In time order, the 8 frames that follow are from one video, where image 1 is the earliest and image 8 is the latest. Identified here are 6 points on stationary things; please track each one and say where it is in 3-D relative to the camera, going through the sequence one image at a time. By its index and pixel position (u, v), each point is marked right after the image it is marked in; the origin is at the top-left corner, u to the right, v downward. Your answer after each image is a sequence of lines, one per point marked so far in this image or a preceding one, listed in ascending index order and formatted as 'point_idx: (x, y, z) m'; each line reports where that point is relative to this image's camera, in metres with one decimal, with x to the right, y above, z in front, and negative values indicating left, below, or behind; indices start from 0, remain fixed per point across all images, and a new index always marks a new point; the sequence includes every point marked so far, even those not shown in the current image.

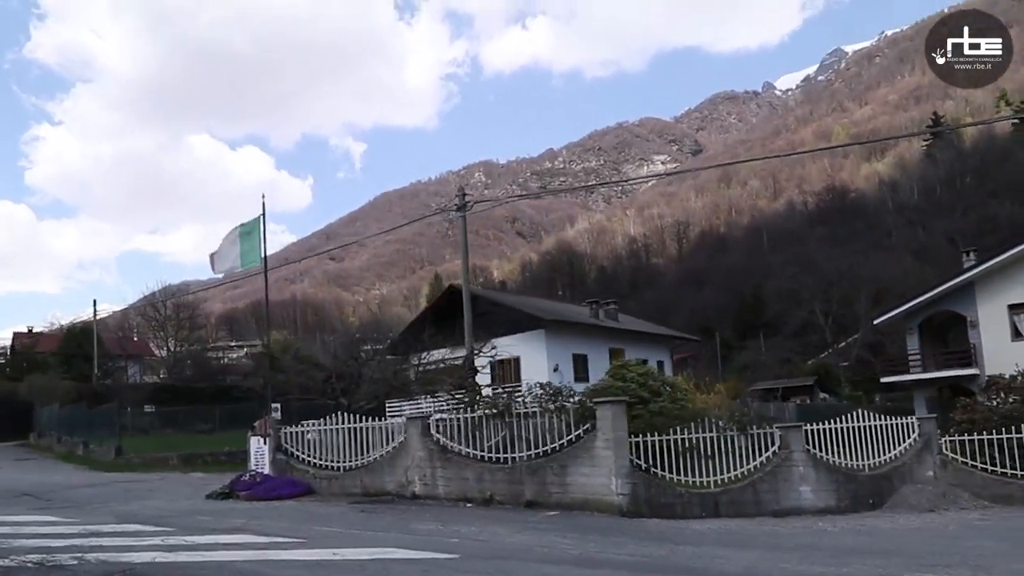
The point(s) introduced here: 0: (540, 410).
0: (+0.4, -2.1, +12.3) m
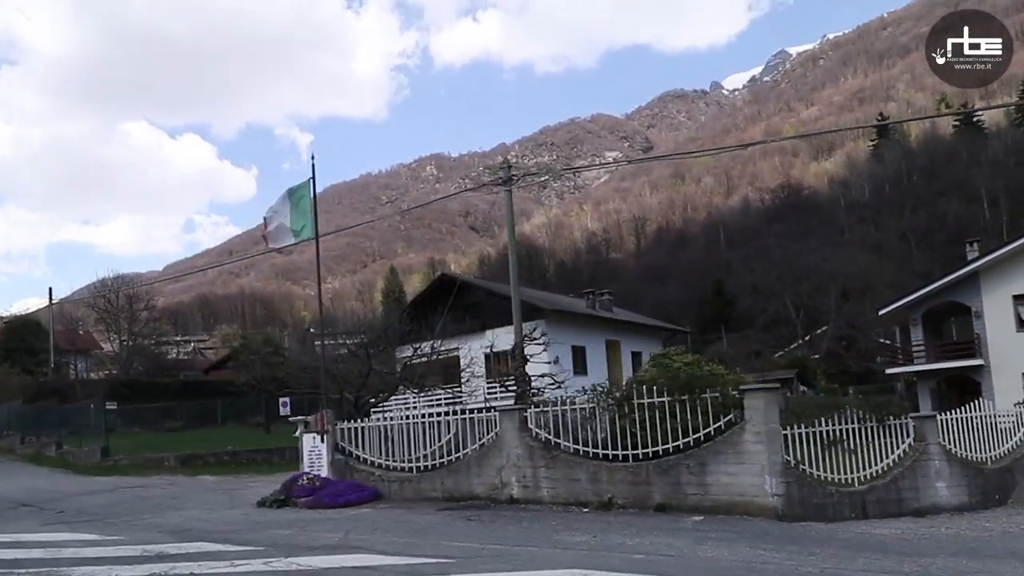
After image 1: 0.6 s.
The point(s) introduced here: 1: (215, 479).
0: (+2.3, -1.7, +10.8) m
1: (-7.4, -4.7, +17.8) m
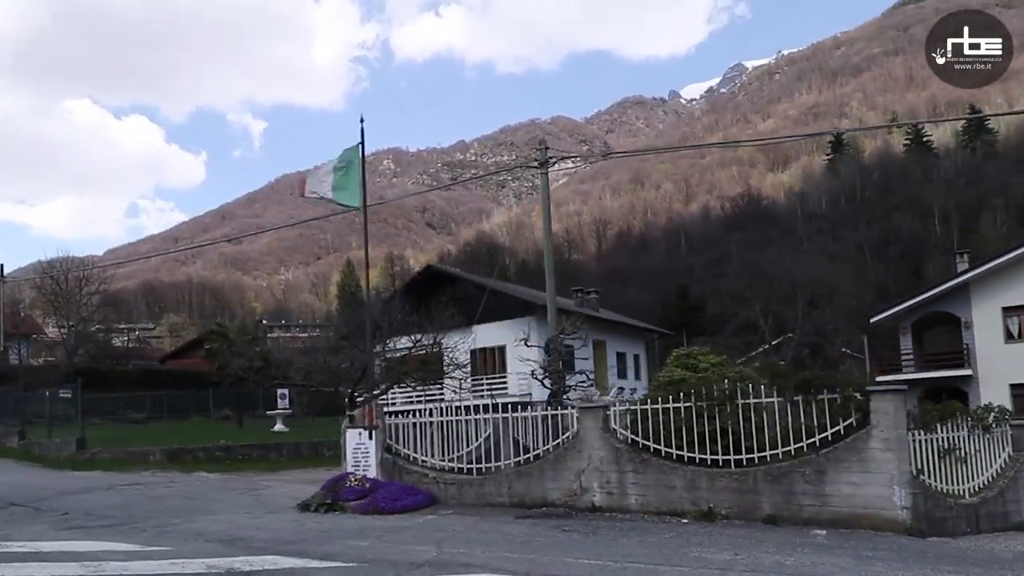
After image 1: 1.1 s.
0: (+3.6, -1.5, +9.9) m
1: (-6.6, -4.3, +16.2) m
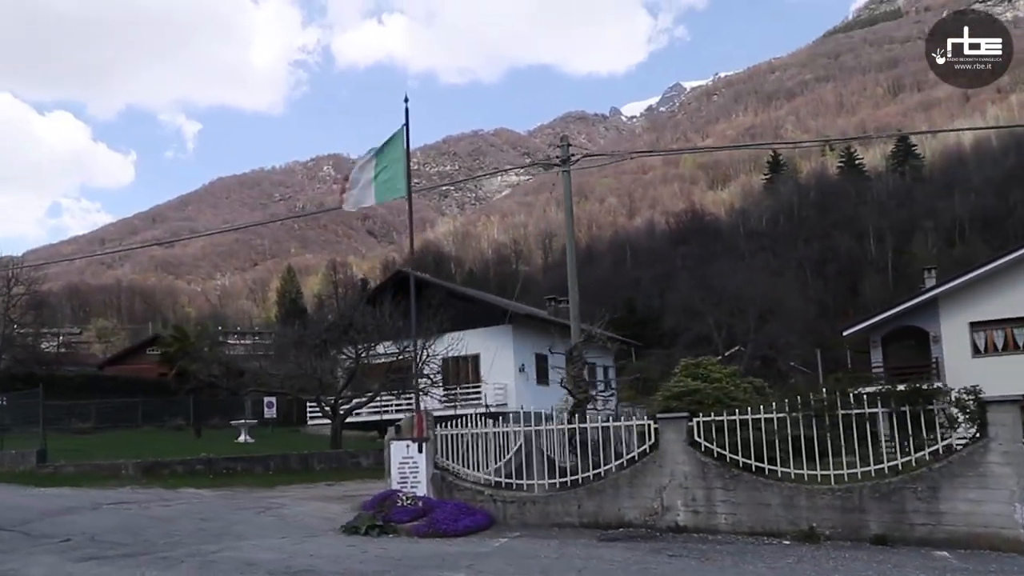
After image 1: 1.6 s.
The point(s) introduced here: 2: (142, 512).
0: (+4.7, -1.6, +9.2) m
1: (-6.0, -4.2, +14.6) m
2: (-6.3, -3.8, +12.4) m
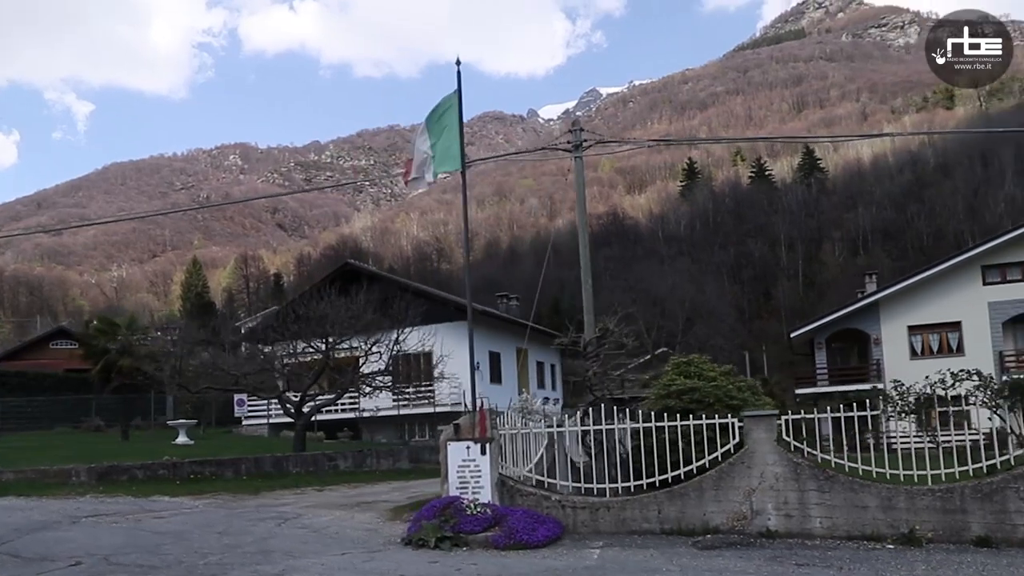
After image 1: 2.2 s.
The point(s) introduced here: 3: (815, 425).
0: (+5.8, -1.5, +9.0) m
1: (-5.6, -3.9, +13.0) m
2: (-5.6, -3.5, +10.7) m
3: (+3.9, -1.7, +9.2) m
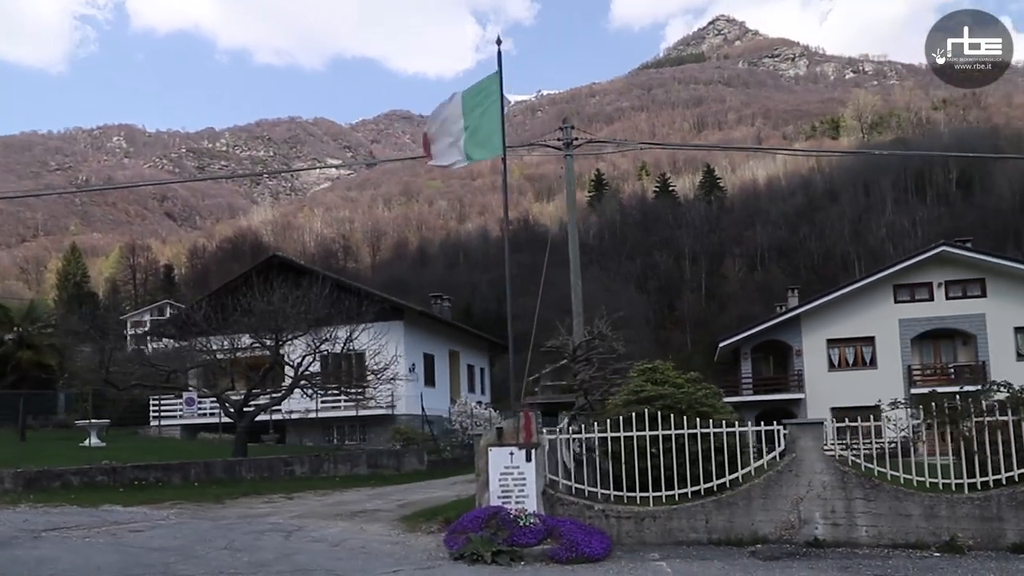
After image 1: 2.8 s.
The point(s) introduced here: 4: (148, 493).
0: (+6.5, -1.7, +9.3) m
1: (-5.5, -3.7, +11.7) m
2: (-5.1, -3.3, +9.4) m
3: (+4.5, -1.9, +9.2) m
4: (-7.3, -4.1, +14.7) m
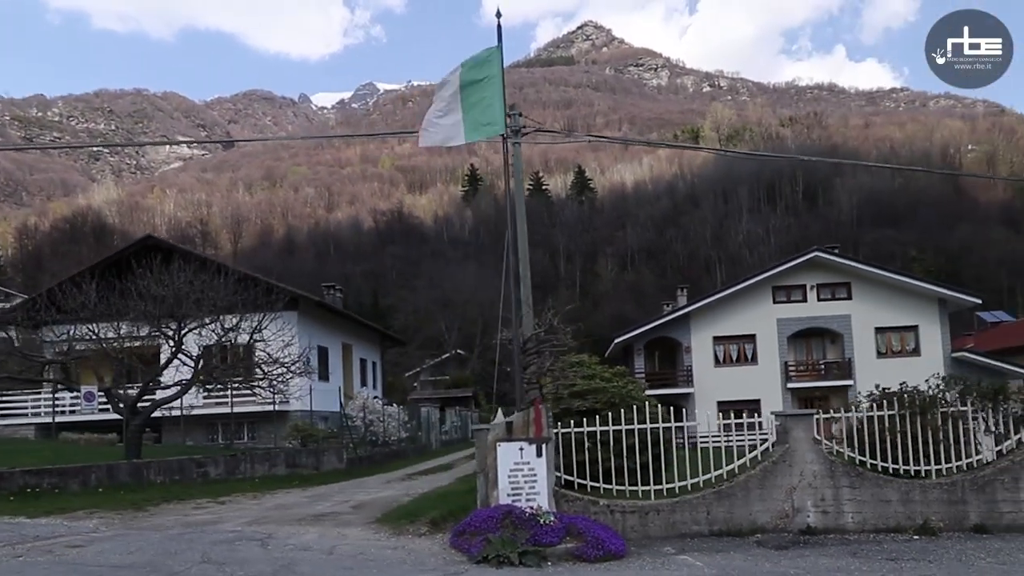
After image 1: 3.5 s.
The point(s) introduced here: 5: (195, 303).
0: (+6.4, -1.7, +10.1) m
1: (-5.8, -3.4, +10.2) m
2: (-5.0, -3.0, +8.1) m
3: (+4.5, -1.8, +9.7) m
4: (-8.1, -3.7, +12.8) m
5: (-8.6, -0.4, +19.6) m
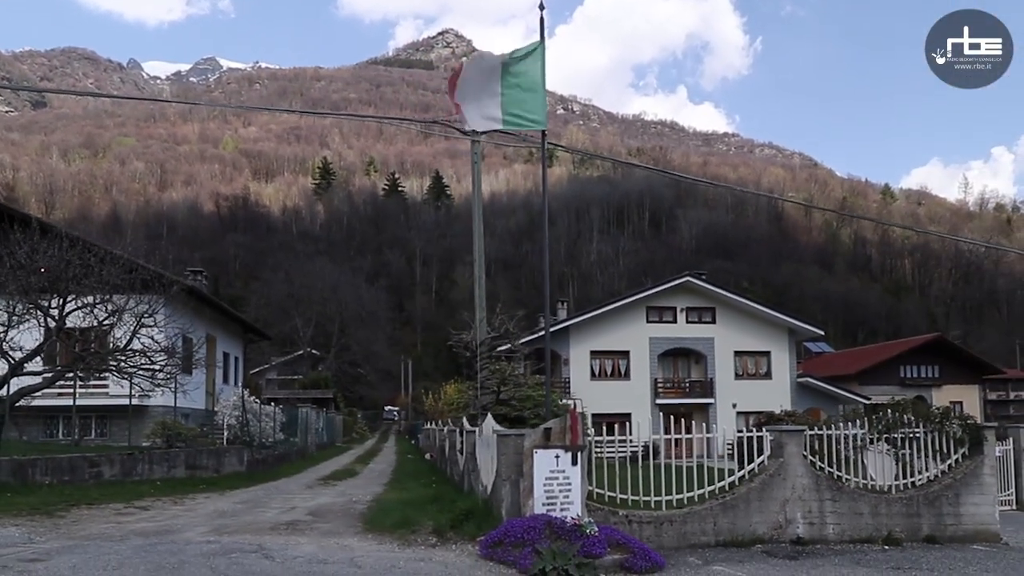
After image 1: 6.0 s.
0: (+6.4, -2.2, +11.2) m
1: (-5.6, -2.9, +8.6) m
2: (-4.4, -2.7, +6.6) m
3: (+4.6, -2.2, +10.3) m
4: (-8.5, -3.1, +10.6) m
5: (-10.3, +0.2, +17.1) m
